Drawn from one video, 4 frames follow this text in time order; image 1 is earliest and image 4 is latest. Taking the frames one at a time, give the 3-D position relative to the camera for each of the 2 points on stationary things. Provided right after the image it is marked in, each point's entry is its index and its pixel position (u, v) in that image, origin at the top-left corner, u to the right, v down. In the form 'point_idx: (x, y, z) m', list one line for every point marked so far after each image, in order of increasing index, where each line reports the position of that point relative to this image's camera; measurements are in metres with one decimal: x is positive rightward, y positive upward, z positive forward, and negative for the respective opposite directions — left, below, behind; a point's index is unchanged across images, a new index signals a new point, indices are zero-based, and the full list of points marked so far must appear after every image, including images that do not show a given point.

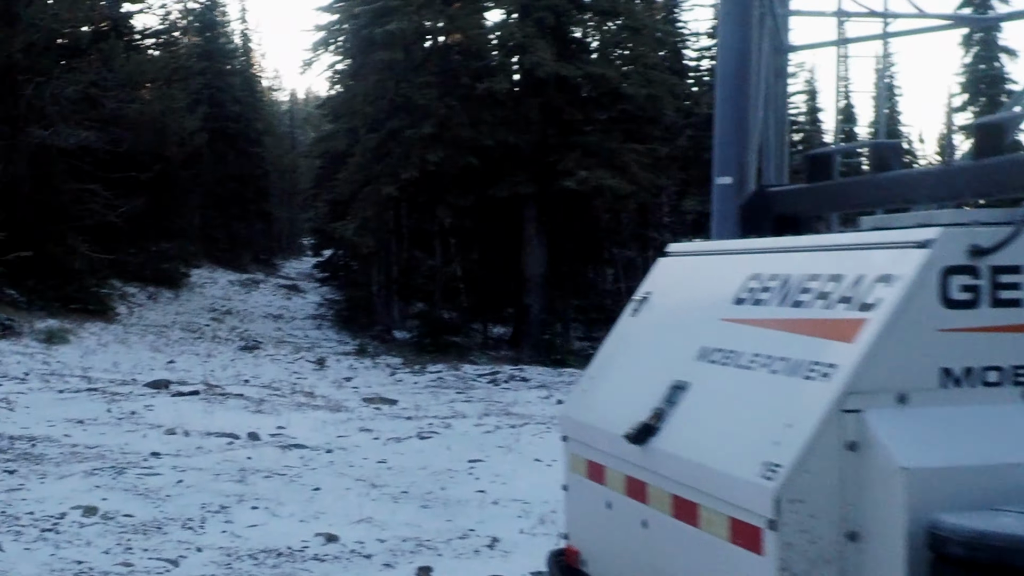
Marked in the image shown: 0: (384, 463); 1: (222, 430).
0: (-0.8, -1.1, +10.8) m
1: (-2.0, -1.0, +11.6) m
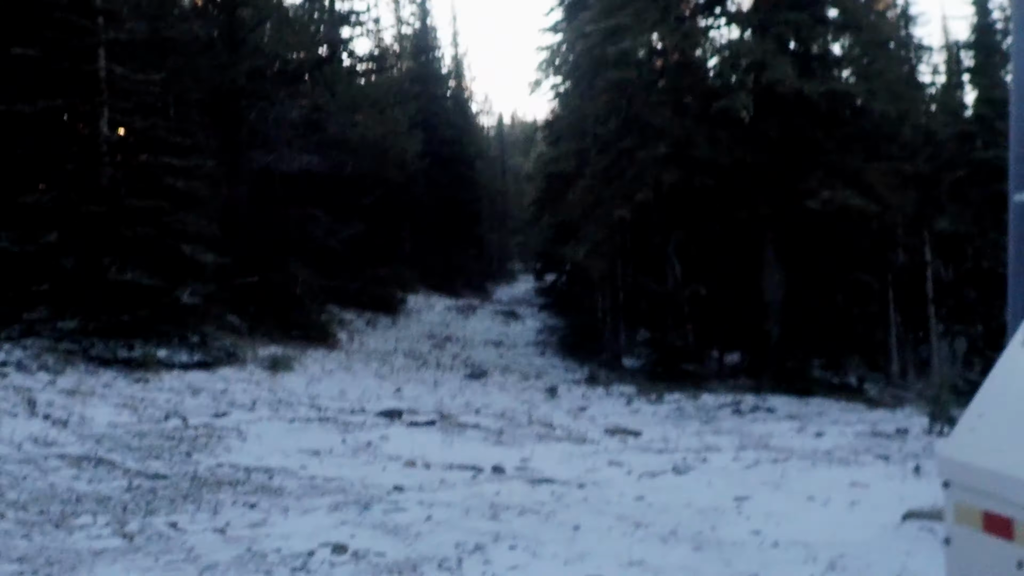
0: (+0.8, -1.2, +10.1) m
1: (-0.3, -1.1, +11.0) m
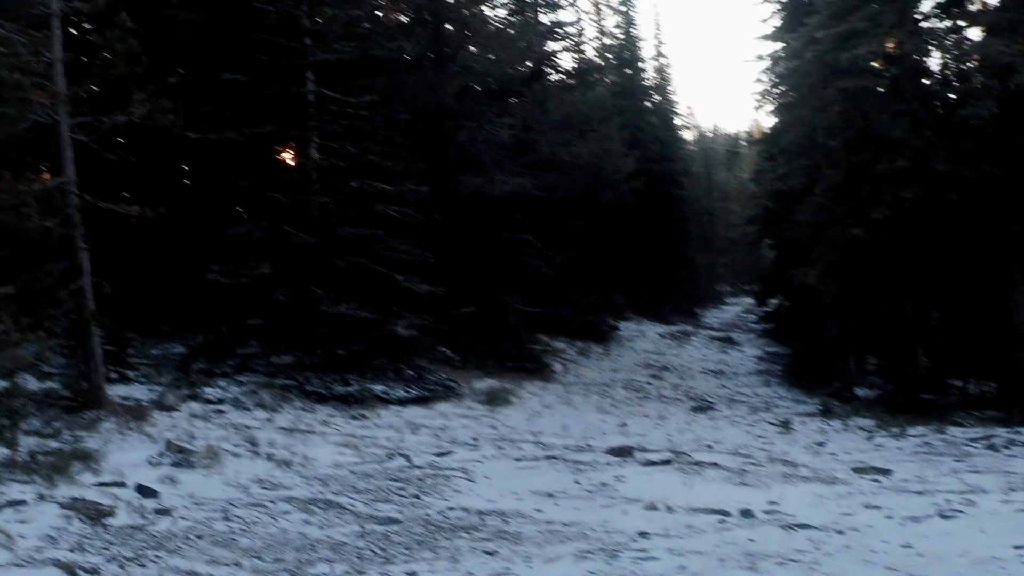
0: (+2.2, -1.4, +9.3) m
1: (+1.2, -1.3, +10.4) m
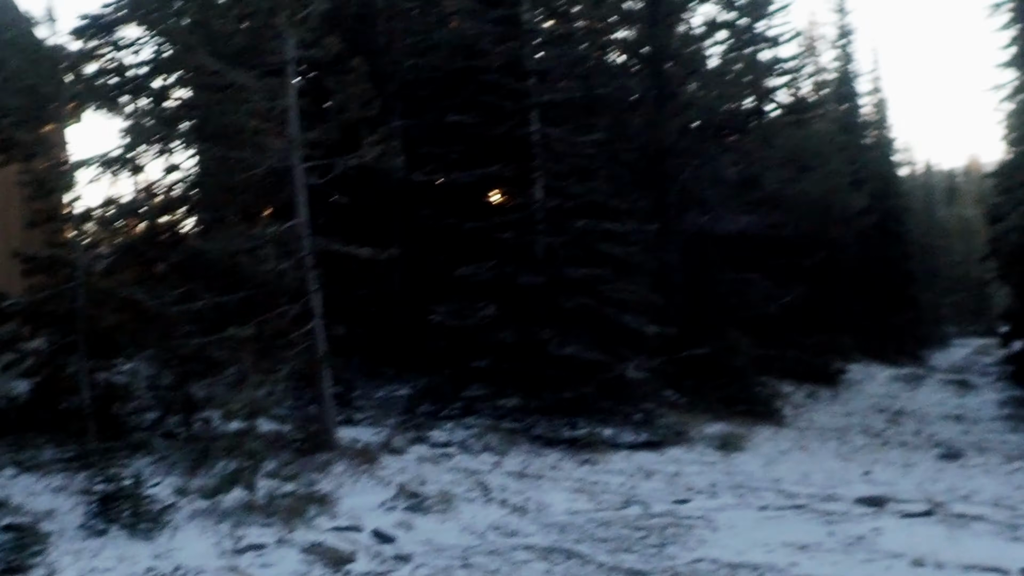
0: (+3.5, -1.6, +8.7) m
1: (+2.6, -1.6, +9.8) m
